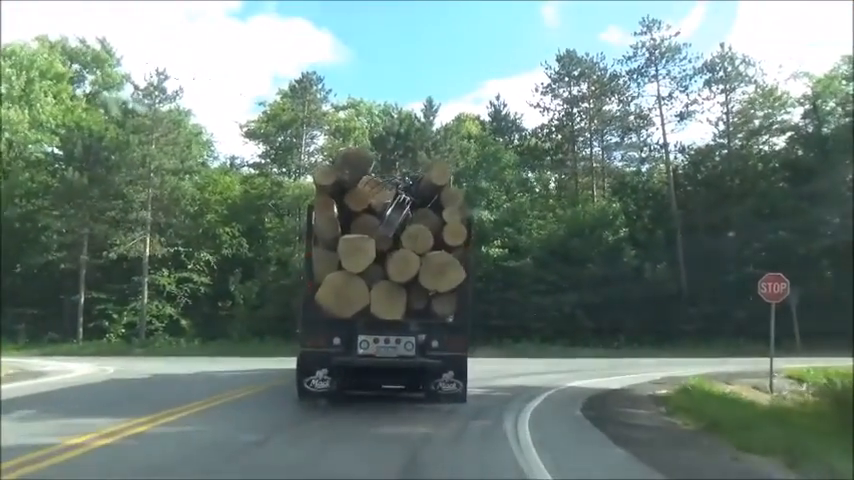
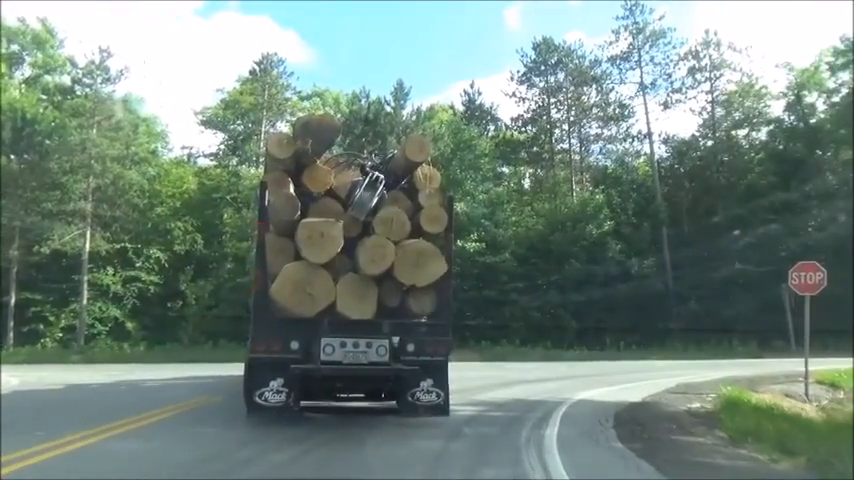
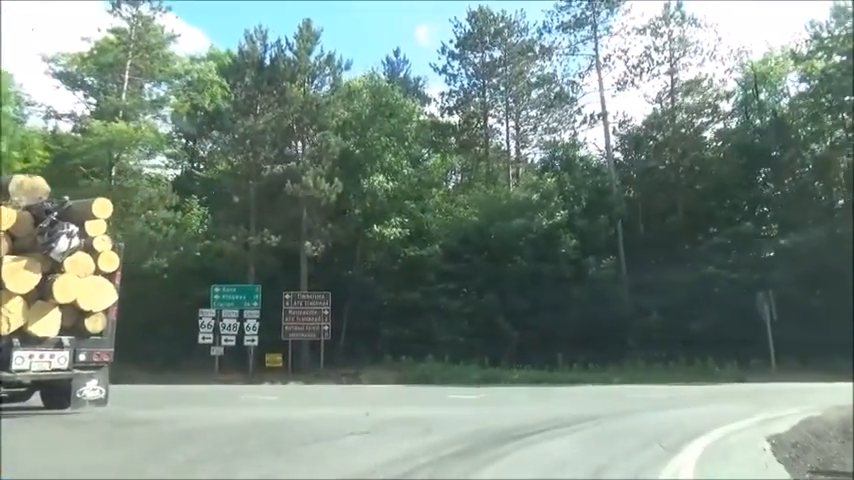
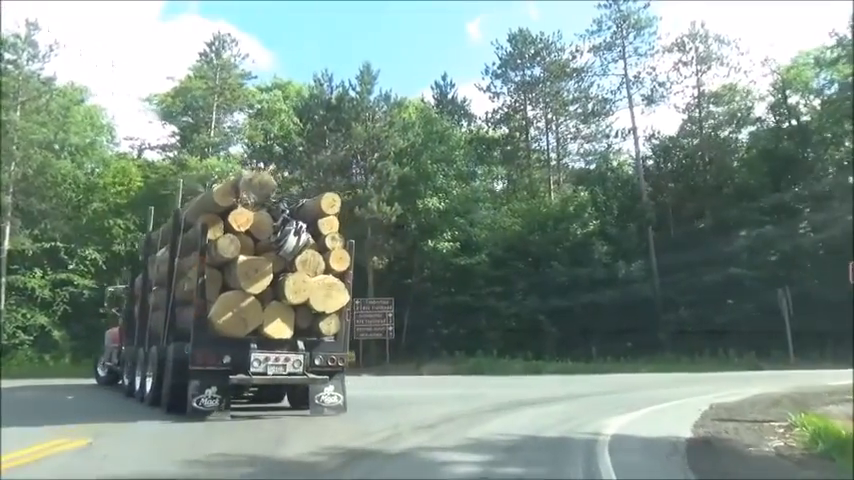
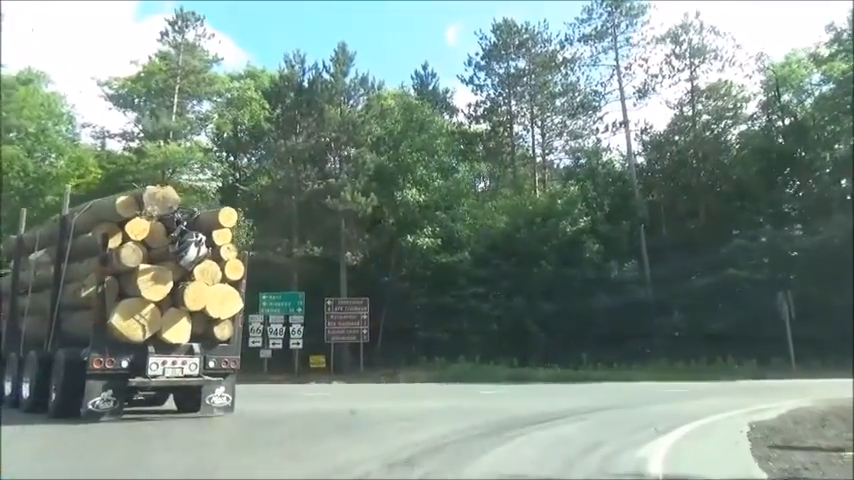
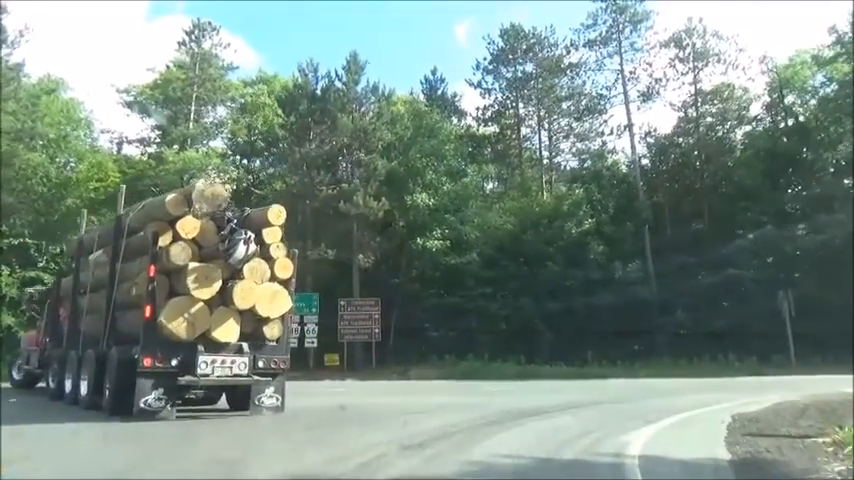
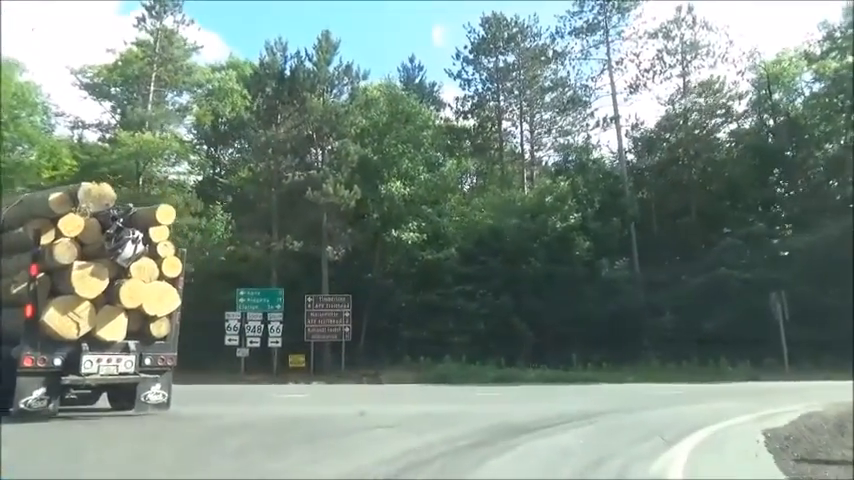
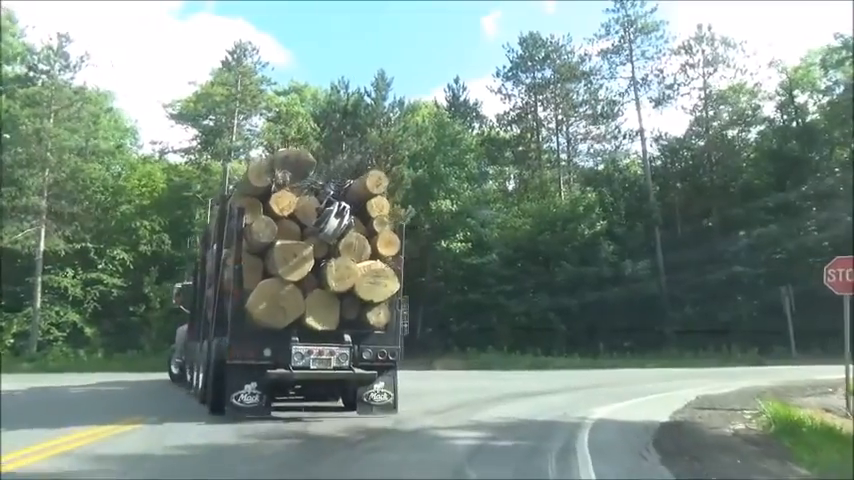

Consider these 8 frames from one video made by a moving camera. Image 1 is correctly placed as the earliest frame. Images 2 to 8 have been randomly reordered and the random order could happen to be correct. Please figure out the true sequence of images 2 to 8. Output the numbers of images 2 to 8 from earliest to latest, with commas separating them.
2, 8, 4, 6, 5, 7, 3
